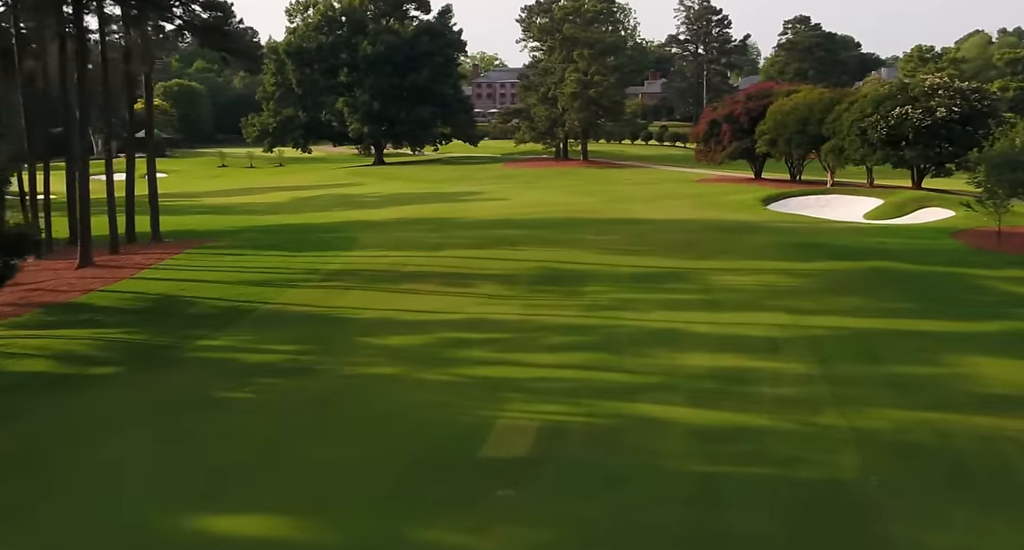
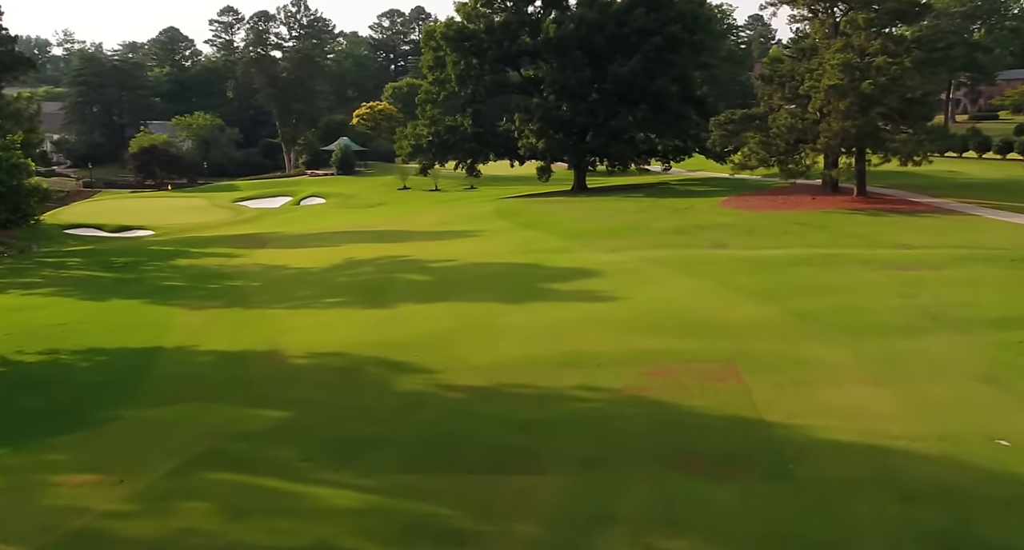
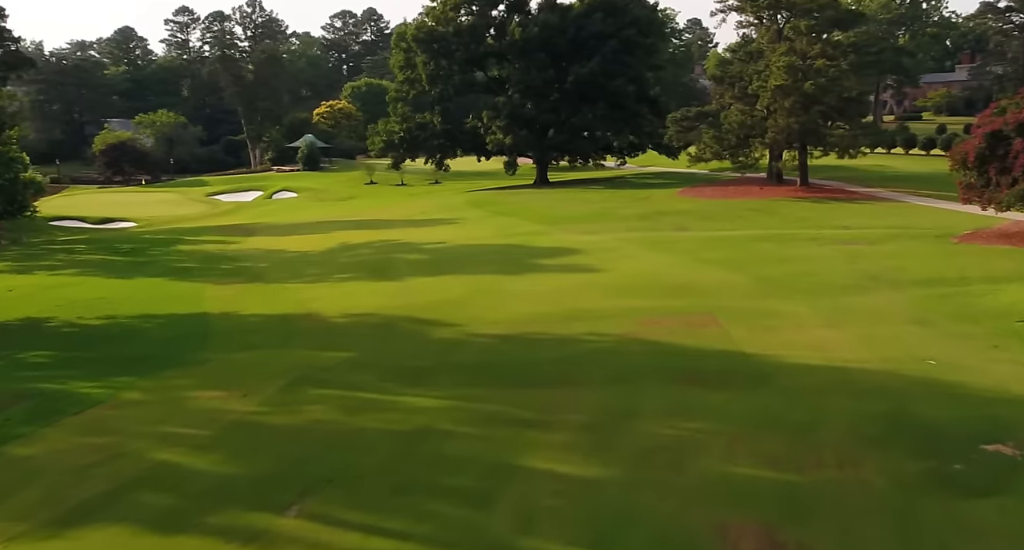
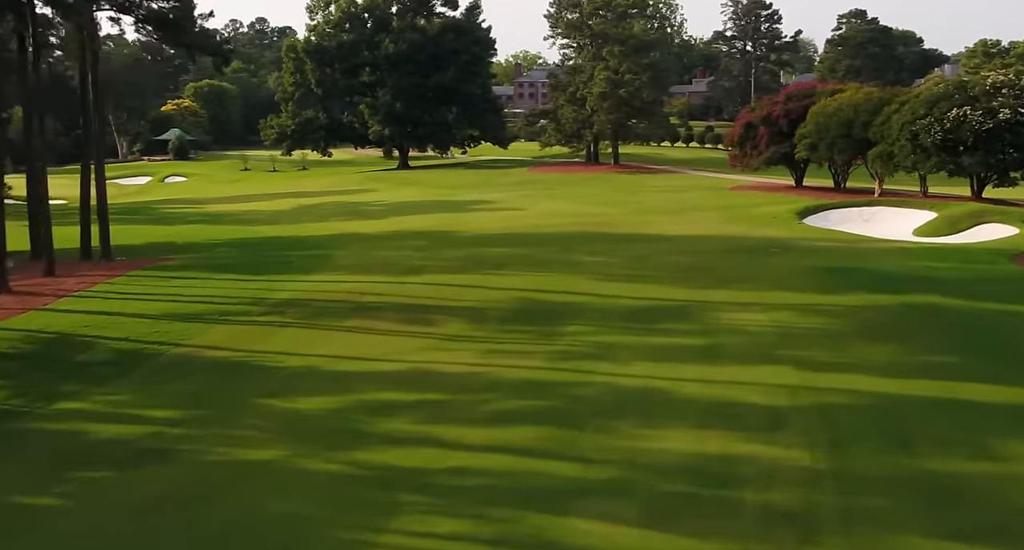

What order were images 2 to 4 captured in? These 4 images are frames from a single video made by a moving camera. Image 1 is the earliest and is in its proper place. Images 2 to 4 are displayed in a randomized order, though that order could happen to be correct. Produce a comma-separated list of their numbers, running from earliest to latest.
4, 3, 2
